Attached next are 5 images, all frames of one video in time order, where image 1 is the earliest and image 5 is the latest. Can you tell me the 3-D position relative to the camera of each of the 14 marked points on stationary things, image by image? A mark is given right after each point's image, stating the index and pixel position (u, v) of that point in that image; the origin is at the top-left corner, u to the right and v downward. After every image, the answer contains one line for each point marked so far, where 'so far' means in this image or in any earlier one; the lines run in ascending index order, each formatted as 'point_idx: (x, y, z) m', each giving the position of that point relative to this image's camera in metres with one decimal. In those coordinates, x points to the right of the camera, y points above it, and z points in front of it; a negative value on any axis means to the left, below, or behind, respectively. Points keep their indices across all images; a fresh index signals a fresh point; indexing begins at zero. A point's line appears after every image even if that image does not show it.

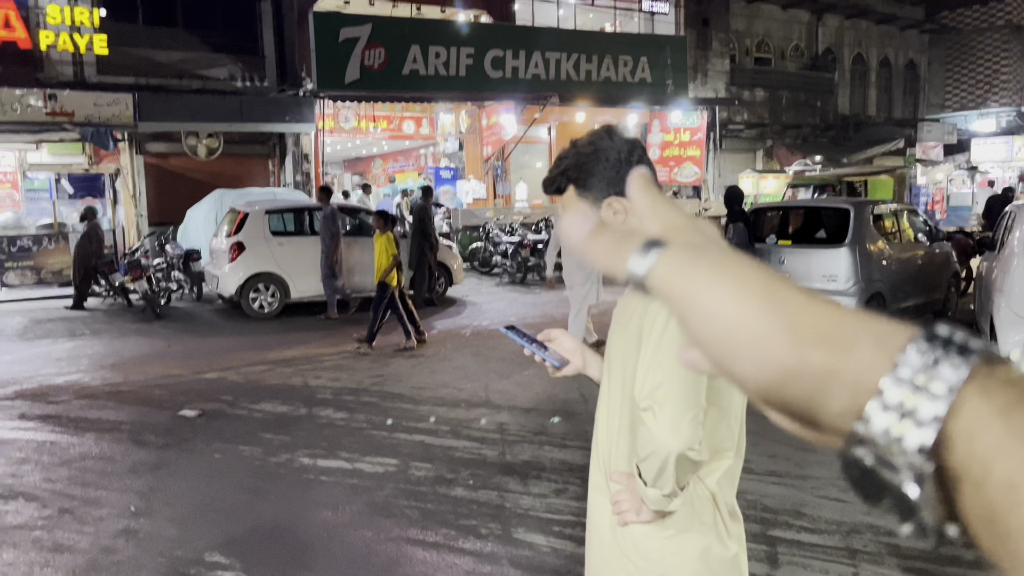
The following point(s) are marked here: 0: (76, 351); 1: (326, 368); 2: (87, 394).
0: (-4.8, -0.7, +8.0) m
1: (-2.1, -0.9, +8.2) m
2: (-4.2, -1.0, +7.0) m
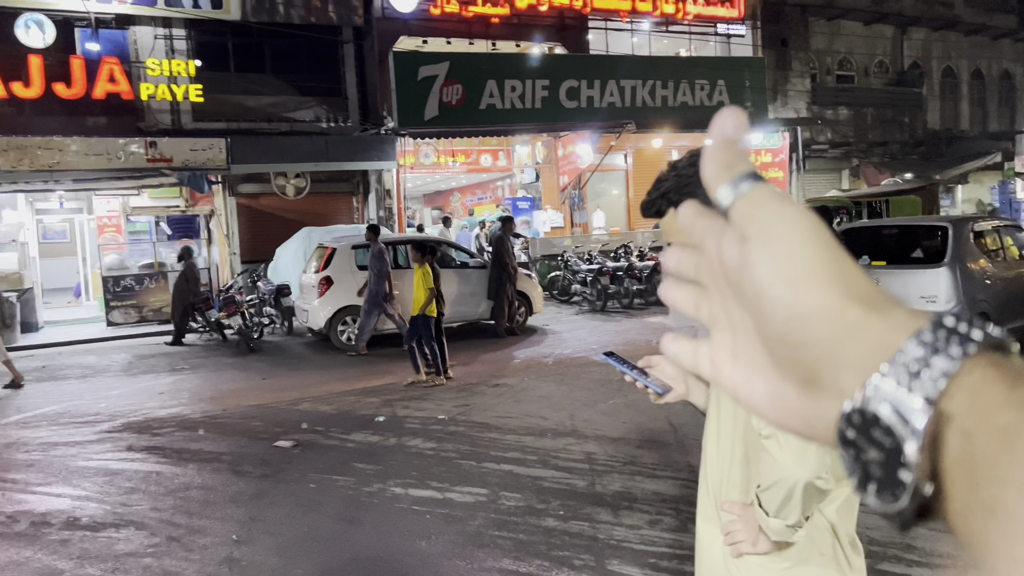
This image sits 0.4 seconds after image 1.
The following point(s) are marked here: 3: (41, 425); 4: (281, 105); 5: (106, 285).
0: (-3.9, -1.2, +8.3) m
1: (-1.1, -1.3, +8.3) m
2: (-3.4, -1.4, +7.3) m
3: (-4.9, -1.4, +7.3) m
4: (-3.4, +2.8, +11.2) m
5: (-5.7, 0.0, +10.4) m
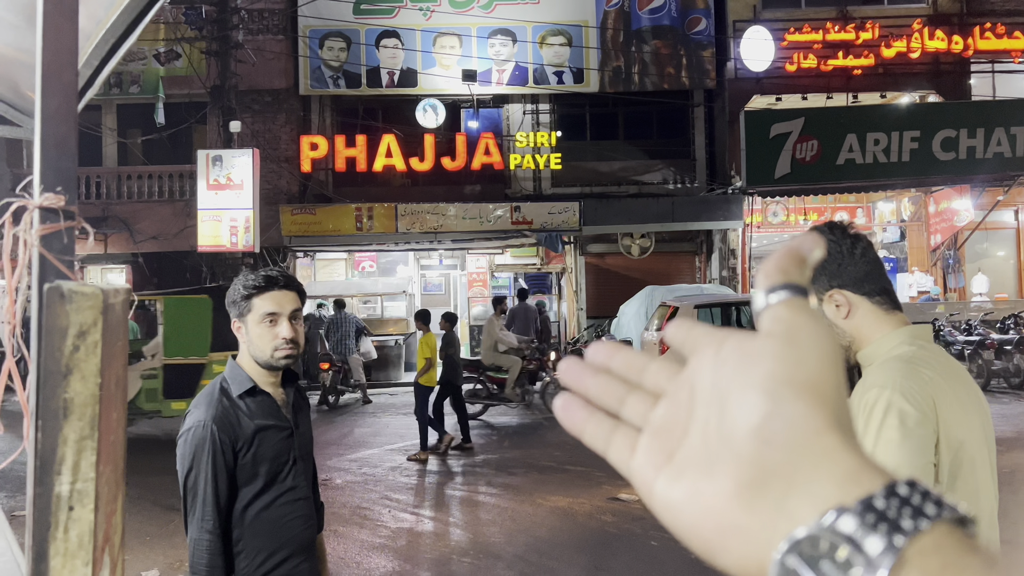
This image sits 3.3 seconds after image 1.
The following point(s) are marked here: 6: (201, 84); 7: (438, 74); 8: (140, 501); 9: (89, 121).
0: (+0.2, -1.8, +9.0) m
1: (+2.7, -2.0, +8.0) m
2: (+0.3, -2.0, +7.8) m
3: (-1.1, -2.0, +8.4) m
4: (+1.8, +2.0, +11.6) m
5: (-0.8, -0.7, +11.6) m
6: (-5.1, +3.4, +11.6) m
7: (-1.3, +3.4, +11.3) m
8: (-3.4, -1.9, +6.5) m
9: (-7.3, +2.9, +12.2) m
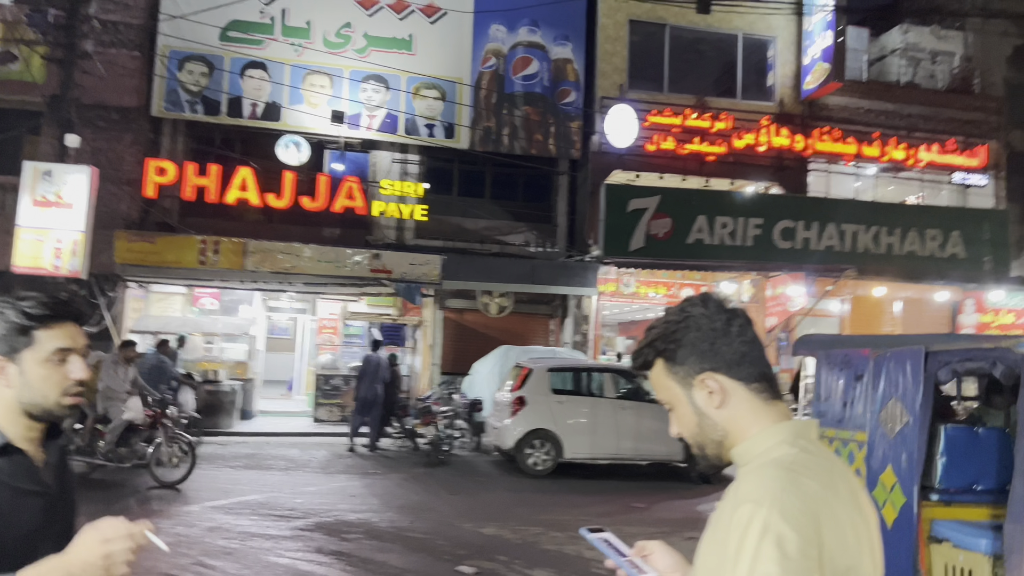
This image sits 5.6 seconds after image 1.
0: (-1.8, -2.4, +8.6) m
1: (+0.9, -2.8, +8.0) m
2: (-1.5, -2.6, +7.4) m
3: (-2.9, -2.4, +7.8) m
4: (-0.3, +1.1, +11.7) m
5: (-3.0, -1.4, +11.1) m
6: (-7.0, +3.0, +10.7) m
7: (-3.2, +2.8, +10.9) m
8: (-4.9, -2.1, +5.5) m
9: (-9.3, +2.7, +10.9) m
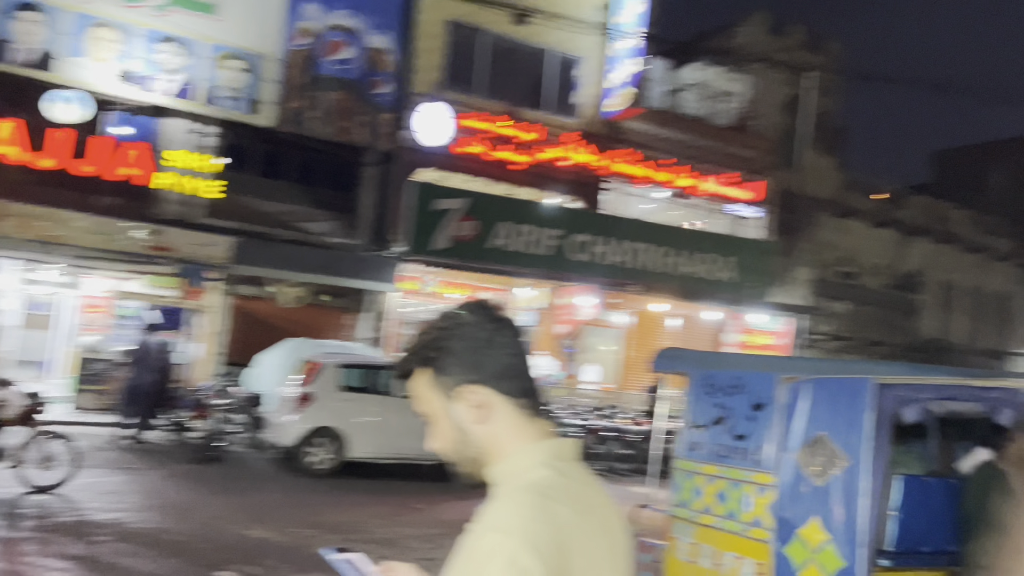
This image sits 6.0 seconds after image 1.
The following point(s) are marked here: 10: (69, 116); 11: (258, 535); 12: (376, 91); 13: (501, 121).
0: (-4.2, -2.2, +7.8) m
1: (-1.5, -2.7, +7.8) m
2: (-3.7, -2.3, +6.7) m
3: (-5.2, -2.1, +6.7) m
4: (-3.2, +1.2, +11.2) m
5: (-5.9, -1.1, +10.0) m
6: (-9.5, +3.6, +8.9) m
7: (-5.8, +3.0, +10.0) m
8: (-6.6, -1.6, +4.2) m
9: (-11.7, +3.4, +8.6) m
10: (-6.0, +2.3, +9.7) m
11: (-2.4, -2.6, +6.9) m
12: (-1.9, +3.1, +11.6) m
13: (+0.1, +2.7, +11.7) m
